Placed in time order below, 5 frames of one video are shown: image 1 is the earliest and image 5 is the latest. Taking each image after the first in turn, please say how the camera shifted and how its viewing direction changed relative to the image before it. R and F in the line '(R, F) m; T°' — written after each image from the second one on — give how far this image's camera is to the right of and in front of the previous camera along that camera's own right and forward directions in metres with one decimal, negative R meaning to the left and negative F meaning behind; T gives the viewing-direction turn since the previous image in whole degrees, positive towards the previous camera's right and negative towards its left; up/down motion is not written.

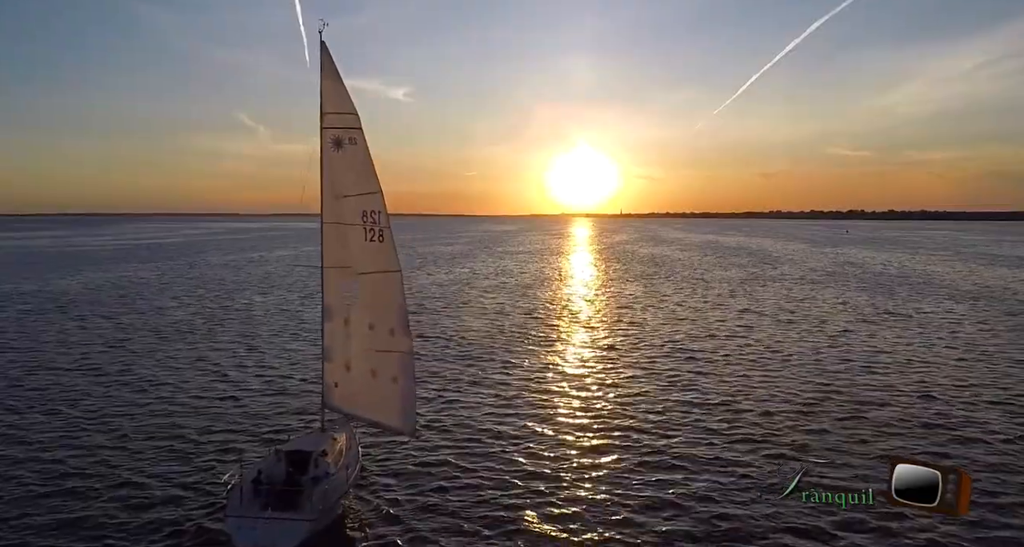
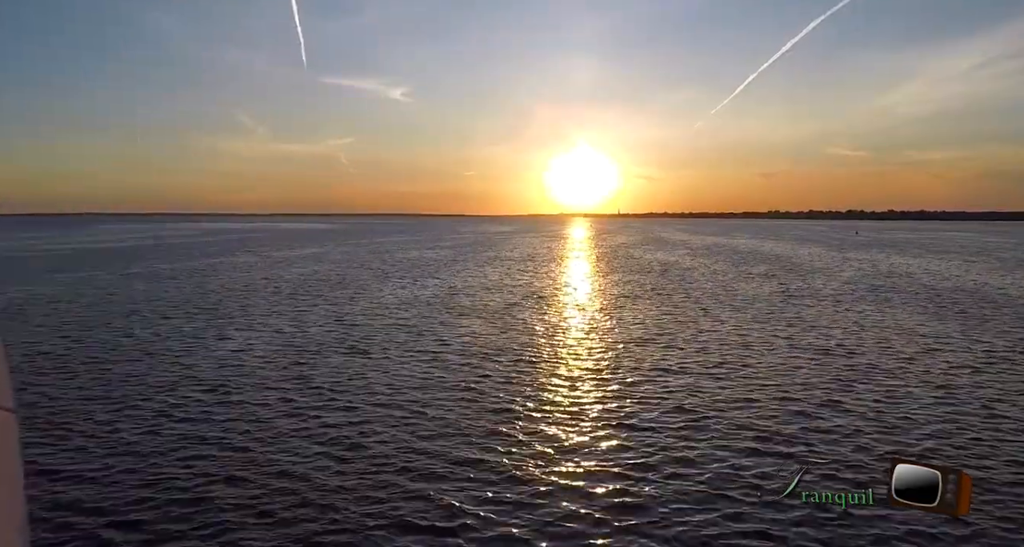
(+1.1, +8.2) m; 0°
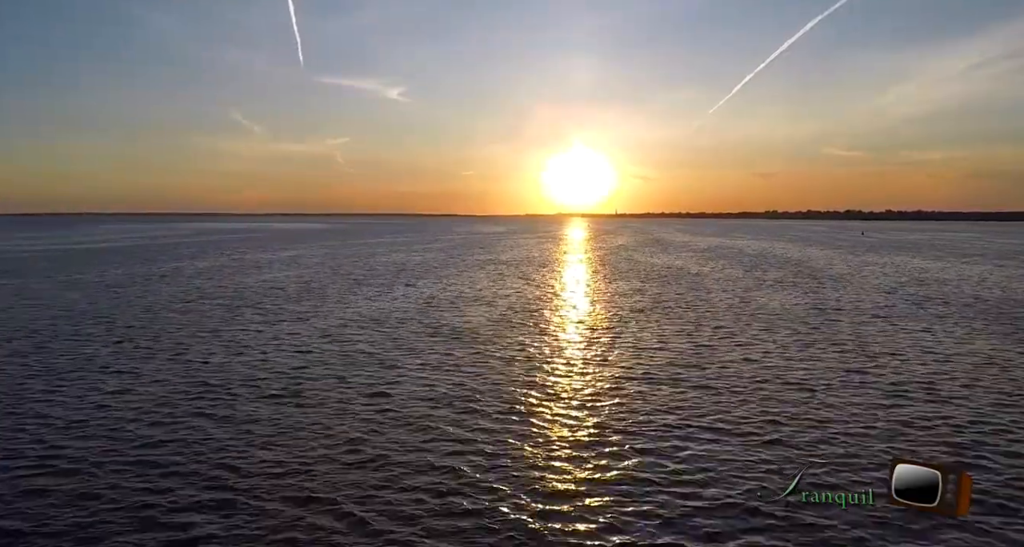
(+0.8, +5.8) m; 0°
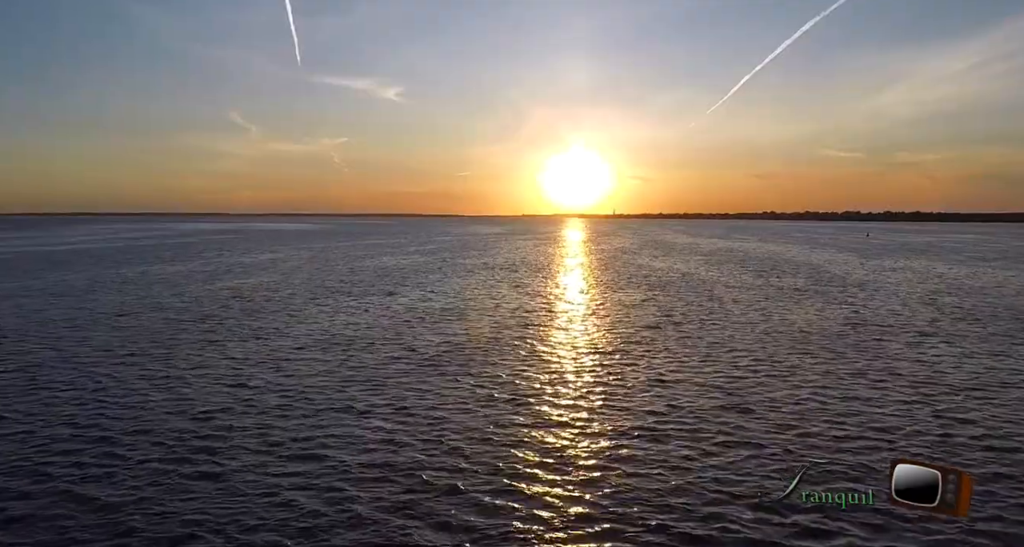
(+0.6, +5.0) m; 0°
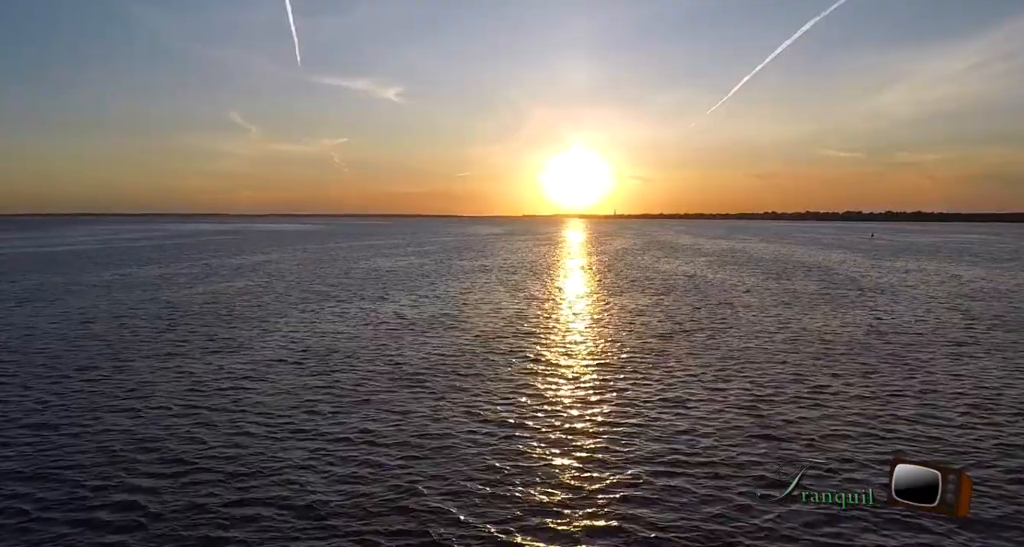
(+0.1, +2.5) m; 0°
